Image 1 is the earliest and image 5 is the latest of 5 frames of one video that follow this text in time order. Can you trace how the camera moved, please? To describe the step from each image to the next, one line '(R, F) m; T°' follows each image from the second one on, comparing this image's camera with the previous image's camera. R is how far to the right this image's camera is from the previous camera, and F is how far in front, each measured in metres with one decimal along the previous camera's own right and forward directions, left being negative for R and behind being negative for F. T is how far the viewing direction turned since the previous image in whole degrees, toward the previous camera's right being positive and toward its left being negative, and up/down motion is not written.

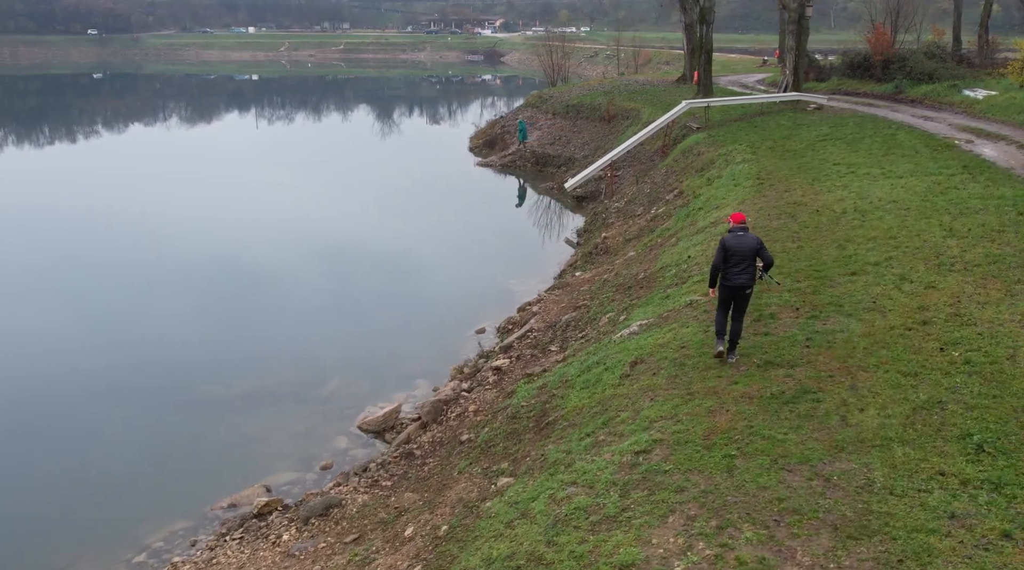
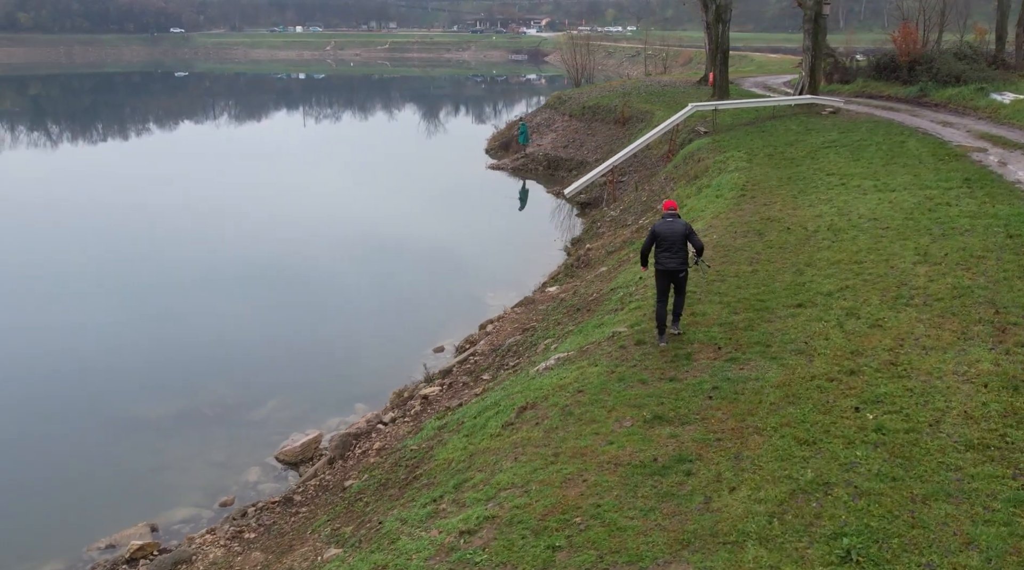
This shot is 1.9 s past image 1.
(+2.3, +1.8) m; -3°
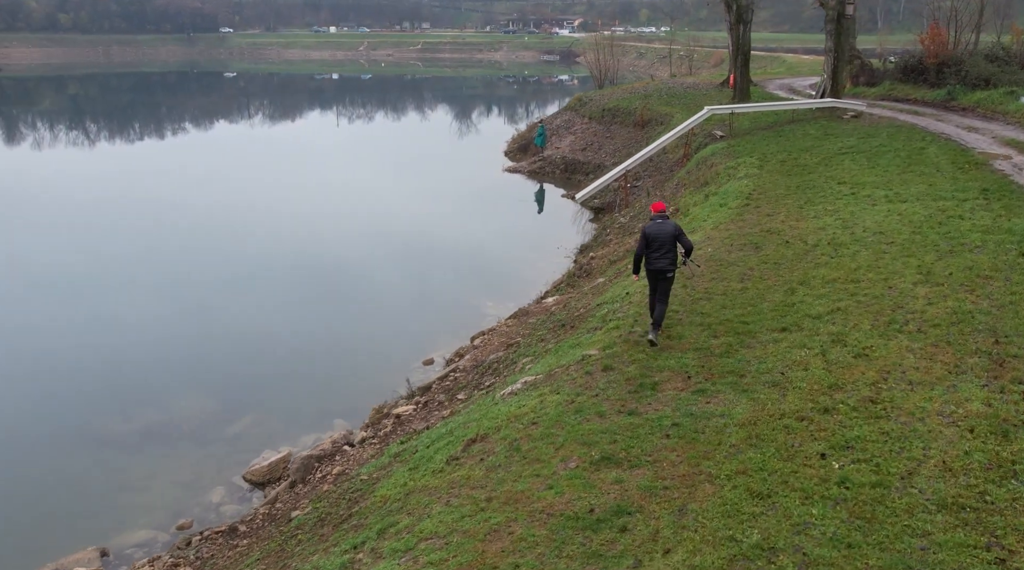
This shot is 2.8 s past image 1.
(+1.0, +1.0) m; -2°
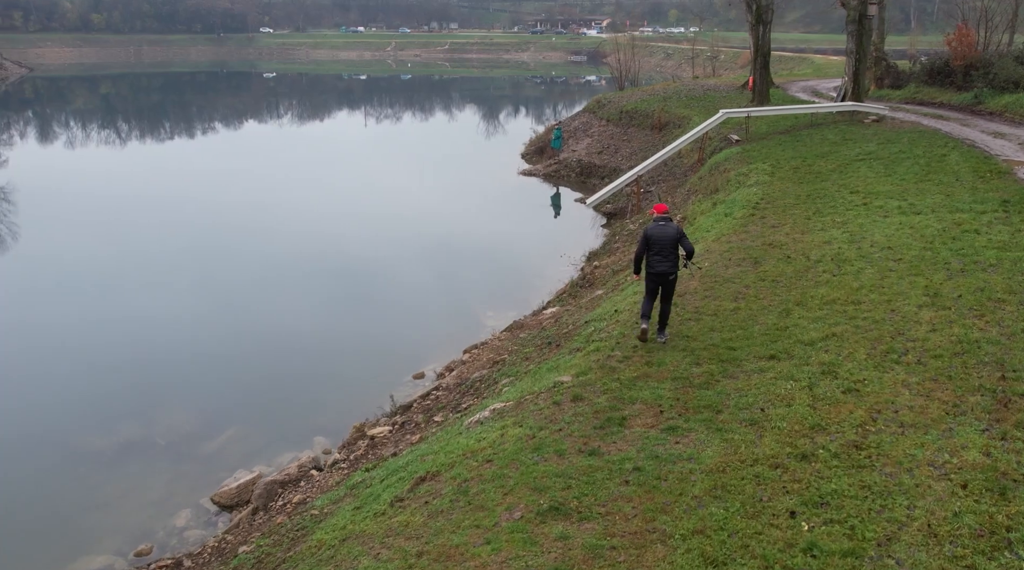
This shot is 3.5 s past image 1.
(+0.8, +1.0) m; -2°
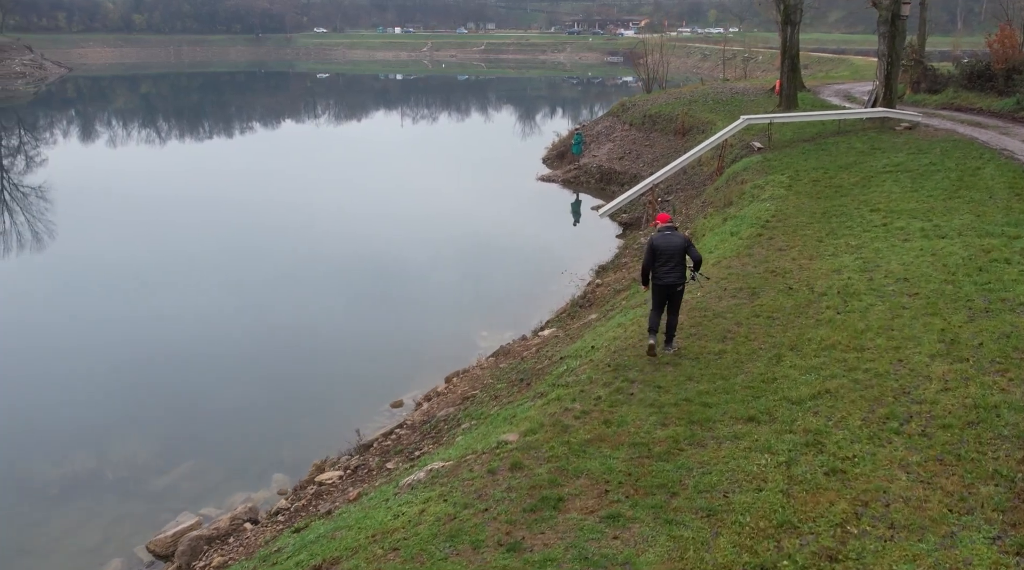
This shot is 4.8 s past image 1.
(+1.1, +1.8) m; -2°
